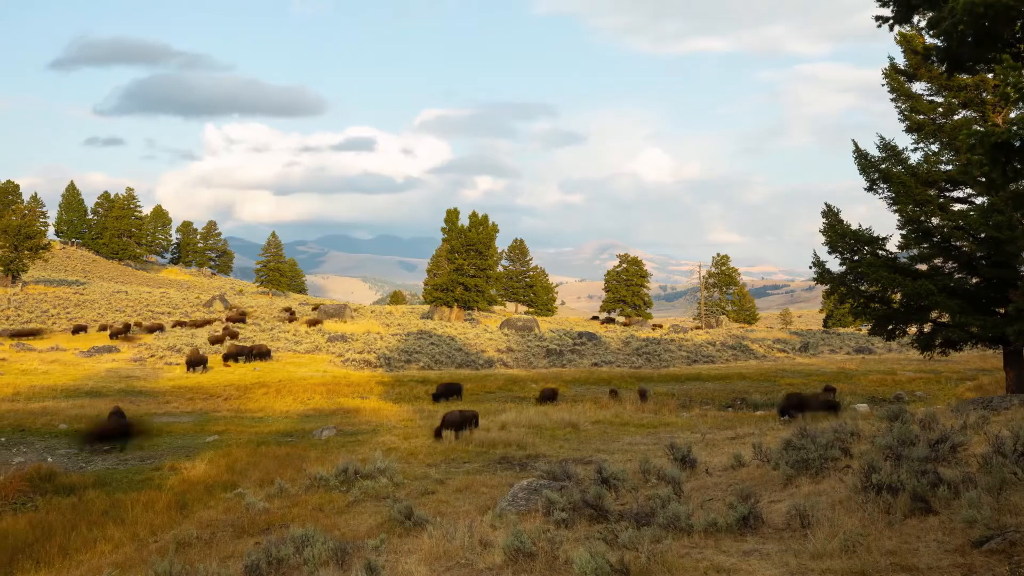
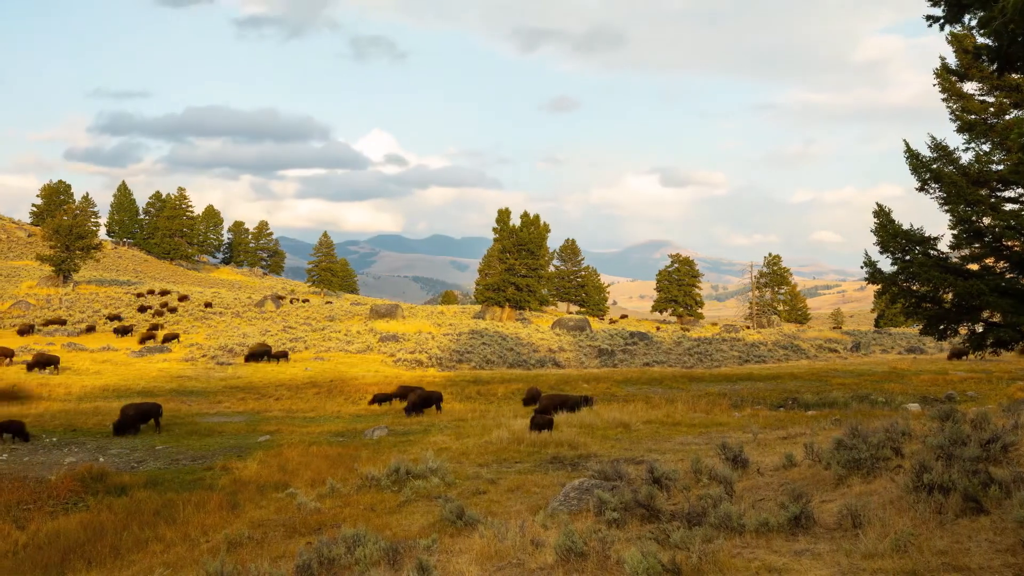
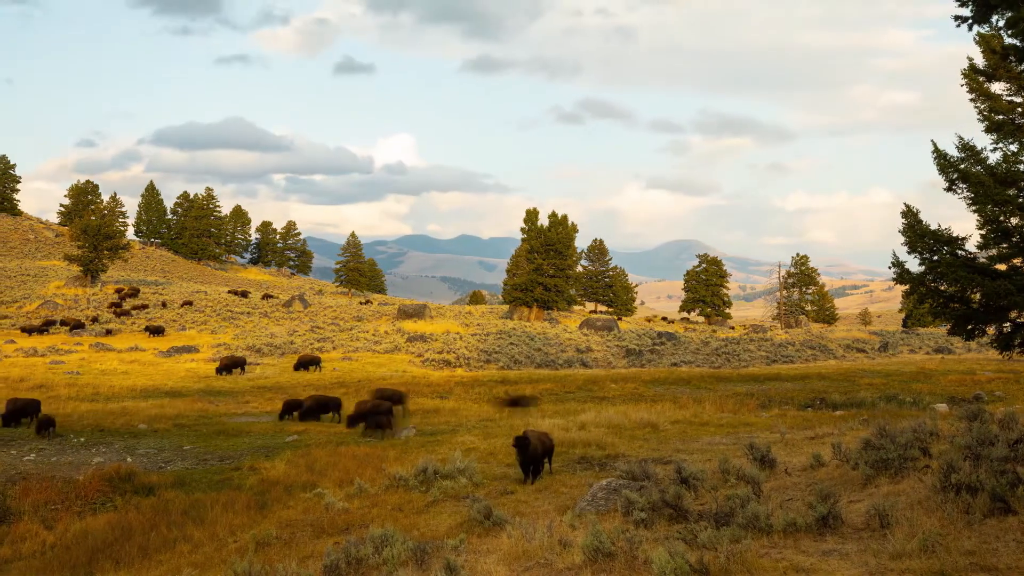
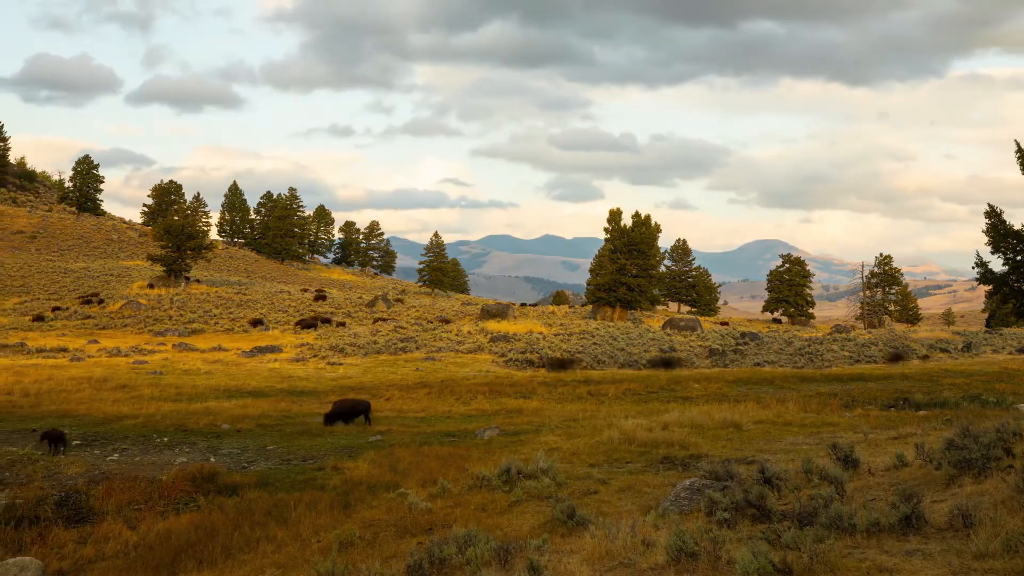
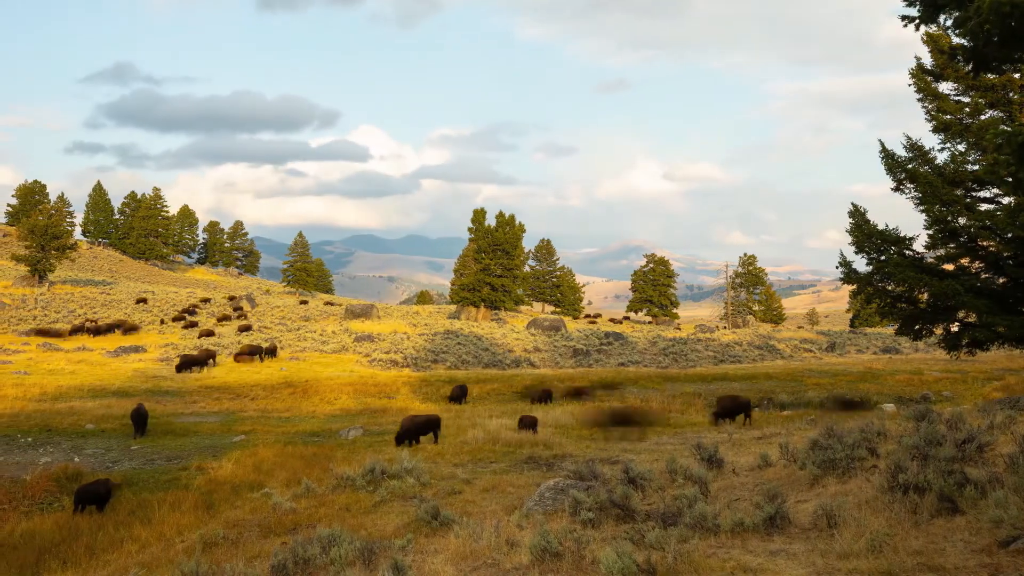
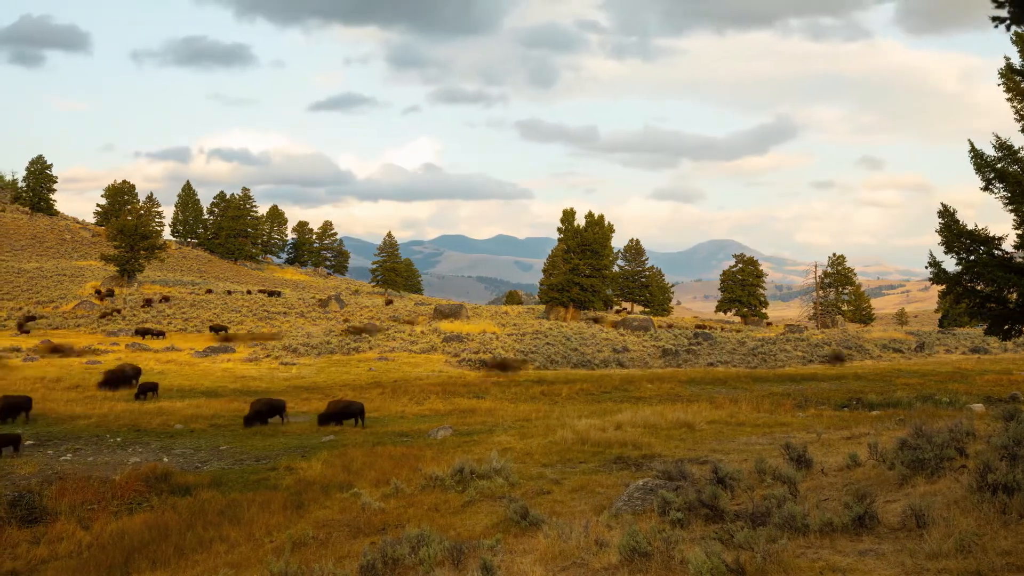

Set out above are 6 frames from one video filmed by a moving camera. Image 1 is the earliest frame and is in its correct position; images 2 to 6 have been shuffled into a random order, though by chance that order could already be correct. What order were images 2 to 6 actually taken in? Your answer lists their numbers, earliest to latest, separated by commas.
5, 2, 3, 6, 4
